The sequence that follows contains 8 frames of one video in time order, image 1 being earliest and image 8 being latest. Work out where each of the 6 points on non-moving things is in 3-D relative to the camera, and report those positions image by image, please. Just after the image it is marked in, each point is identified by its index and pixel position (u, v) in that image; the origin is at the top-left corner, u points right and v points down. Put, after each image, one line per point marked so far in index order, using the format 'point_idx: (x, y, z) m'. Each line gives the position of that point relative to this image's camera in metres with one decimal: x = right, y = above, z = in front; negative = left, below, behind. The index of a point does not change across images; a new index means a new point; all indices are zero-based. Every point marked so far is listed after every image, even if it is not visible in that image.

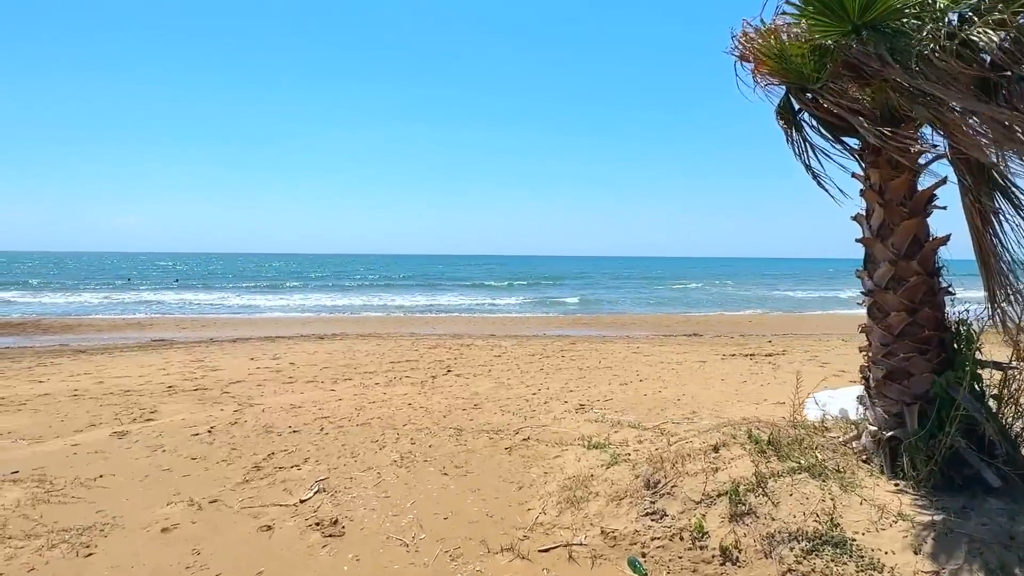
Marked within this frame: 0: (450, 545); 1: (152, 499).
0: (-0.3, -1.3, +3.4) m
1: (-2.1, -1.3, +4.1) m
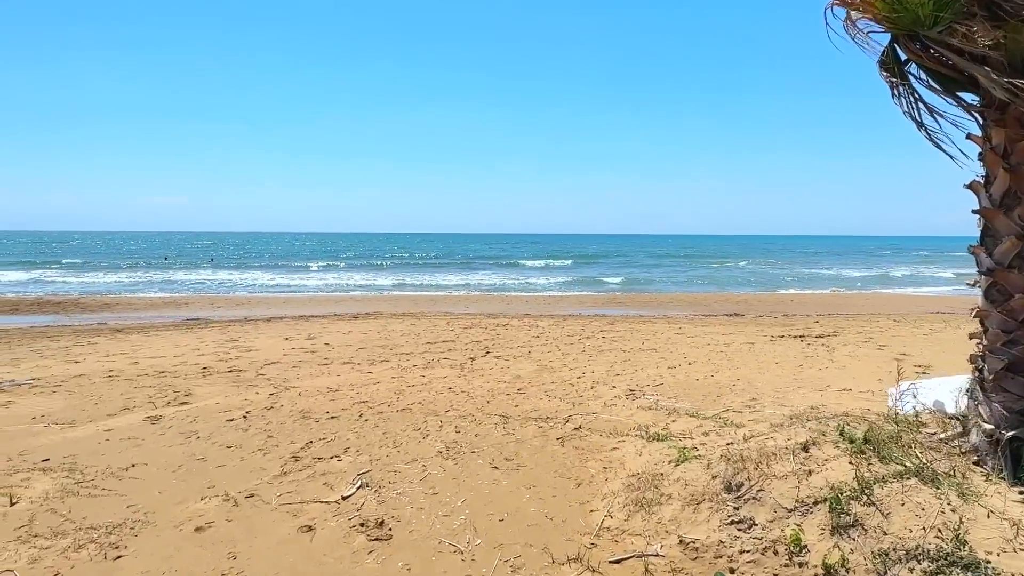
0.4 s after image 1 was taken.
0: (0.0, -1.2, +3.0) m
1: (-1.8, -1.1, +3.8) m
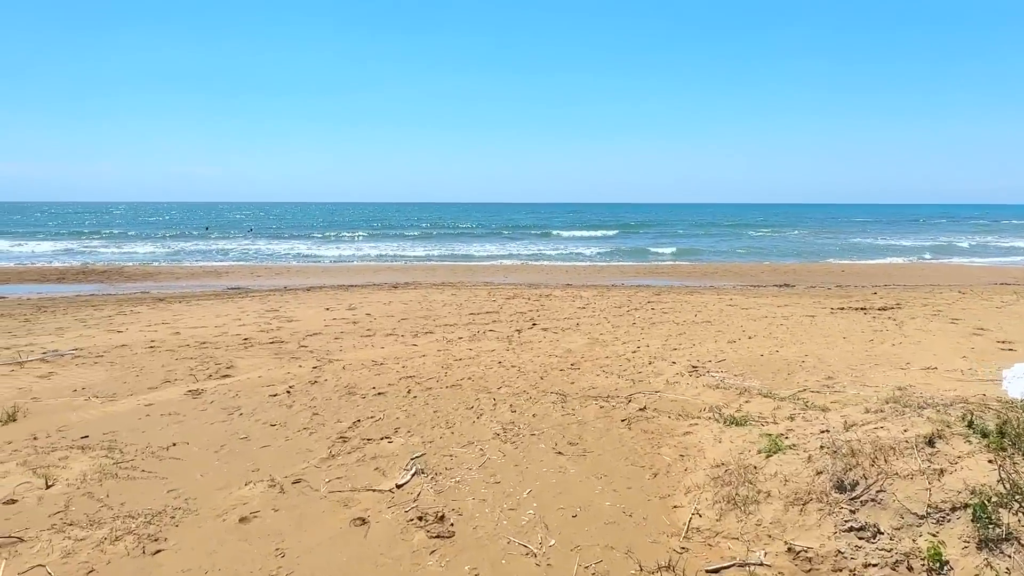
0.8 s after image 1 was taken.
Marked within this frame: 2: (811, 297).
0: (+0.3, -1.0, +2.7) m
1: (-1.5, -1.0, +3.6) m
2: (+5.9, -0.2, +13.6) m
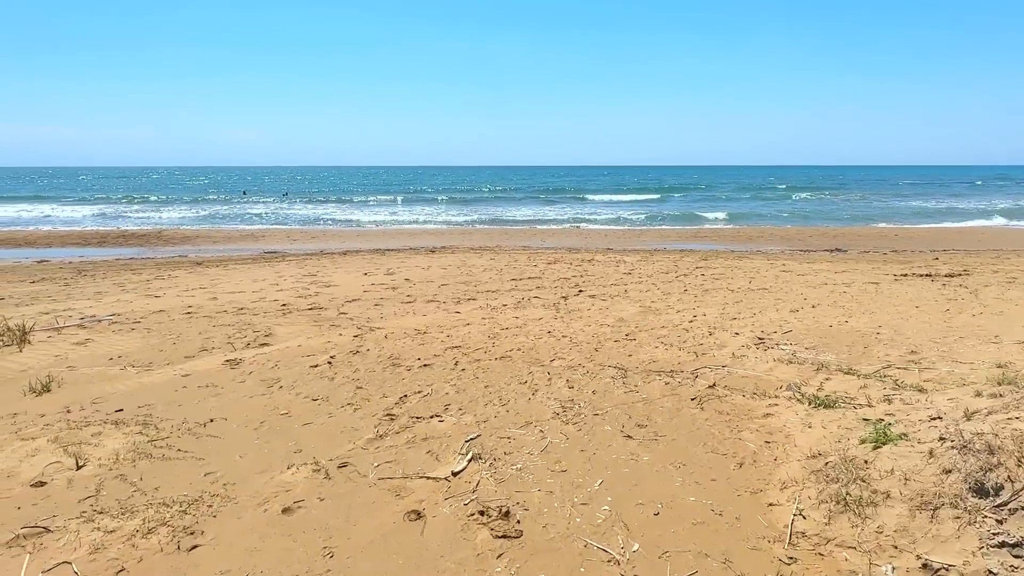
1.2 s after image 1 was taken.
0: (+0.6, -0.9, +2.3) m
1: (-1.2, -0.8, +3.3) m
2: (+6.7, +0.5, +12.9) m
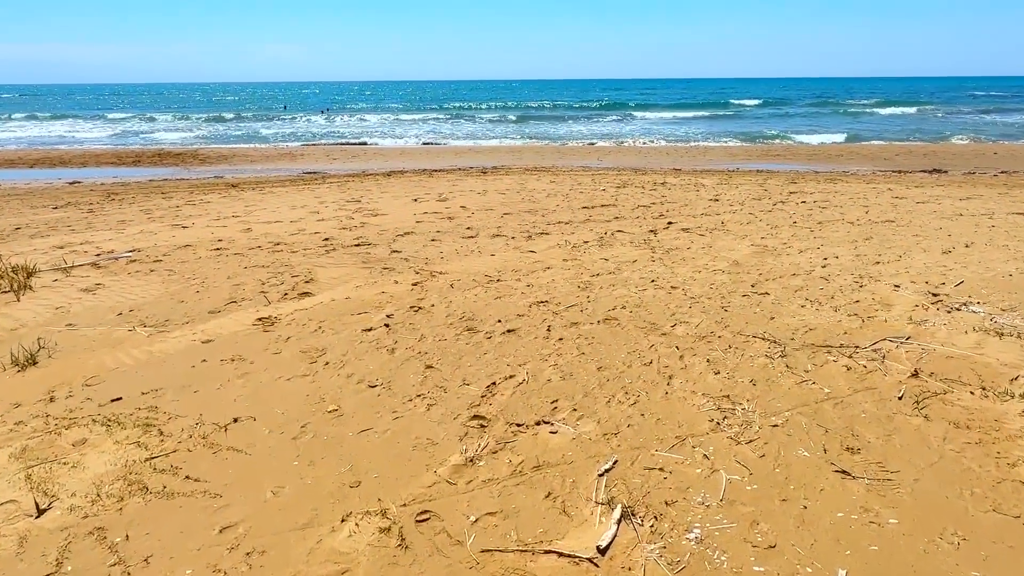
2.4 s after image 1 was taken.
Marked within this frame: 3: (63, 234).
0: (+1.0, -0.9, +1.2) m
1: (-0.6, -0.7, +2.2) m
2: (+7.7, +1.6, +11.2) m
3: (-4.9, +0.6, +7.5) m
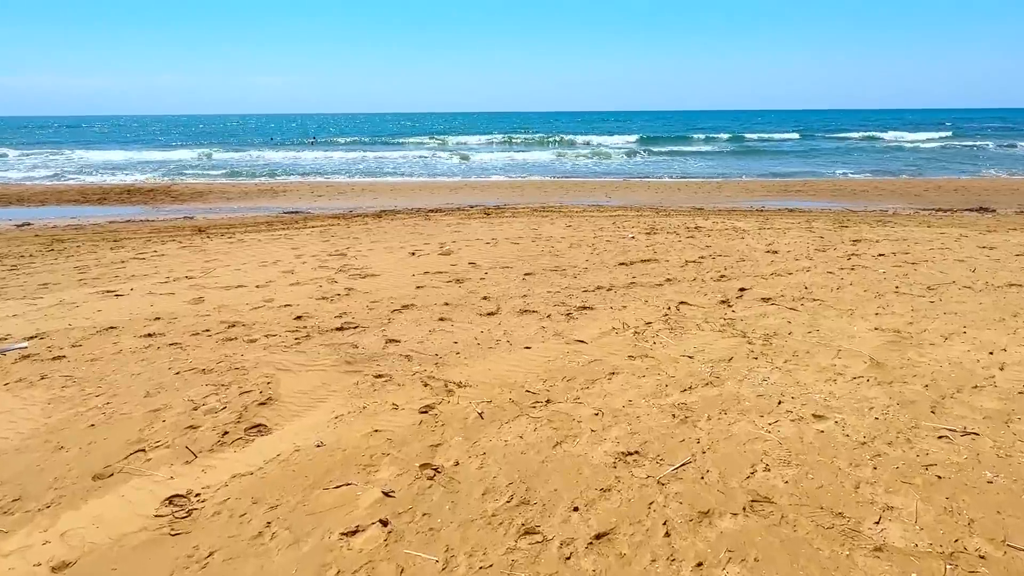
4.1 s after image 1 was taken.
0: (+1.4, -1.4, -0.5) m
1: (-0.3, -1.2, +0.6) m
2: (+7.9, +0.8, +9.7) m
3: (-4.7, -0.1, +5.8) m
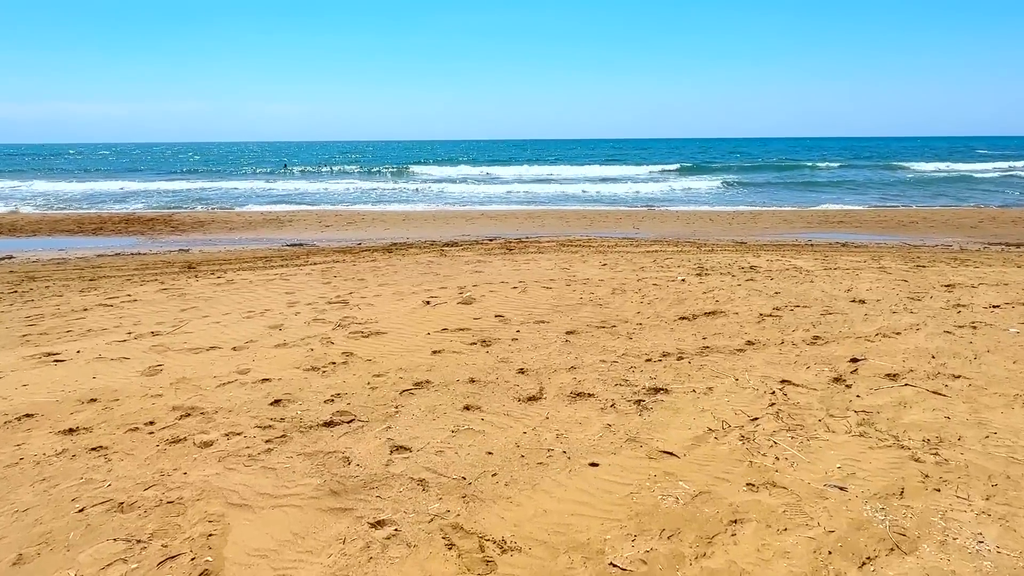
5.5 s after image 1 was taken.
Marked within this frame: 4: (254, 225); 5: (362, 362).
0: (+1.5, -1.6, -1.8) m
1: (-0.1, -1.4, -0.8) m
2: (+8.3, +0.2, +8.4) m
3: (-4.4, -0.6, +4.6) m
4: (-6.3, +1.6, +16.8) m
5: (-1.0, -0.5, +4.5) m
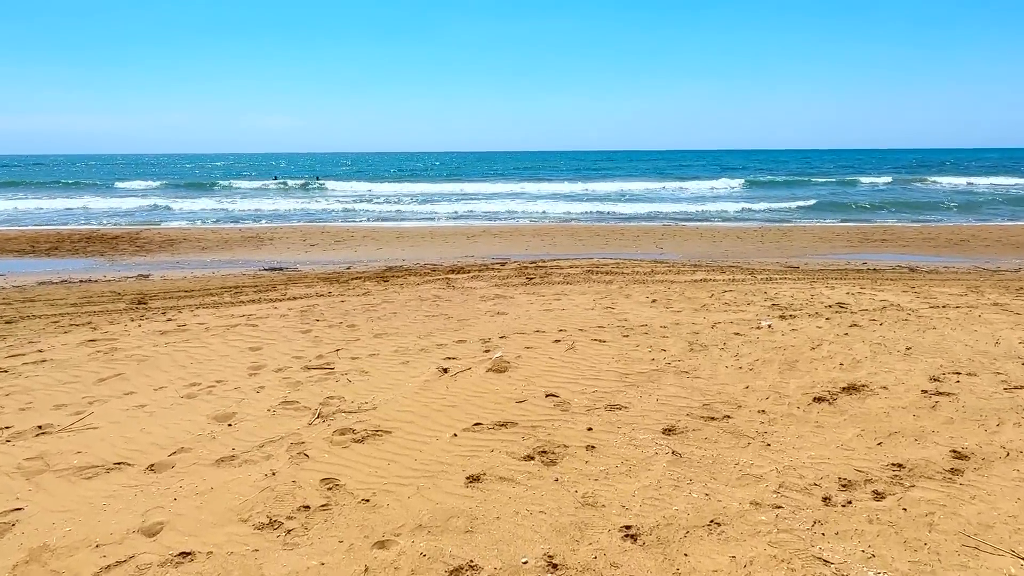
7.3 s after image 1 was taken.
0: (+2.0, -1.9, -3.6) m
1: (+0.3, -1.7, -2.6) m
2: (+8.6, -0.2, +6.7) m
3: (-4.0, -1.0, +2.7) m
4: (-6.2, +1.0, +14.9) m
5: (-0.6, -0.8, +2.7) m
